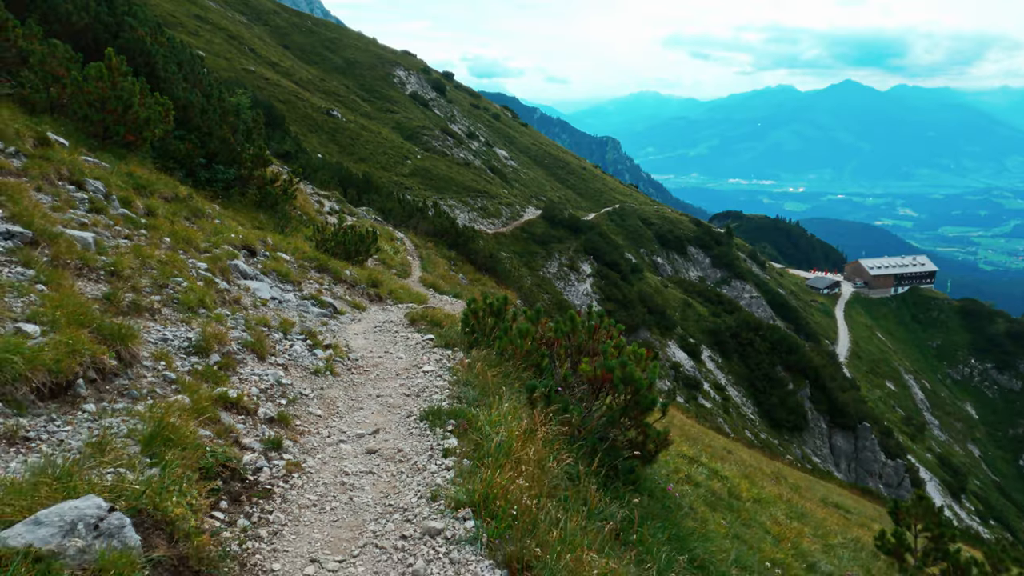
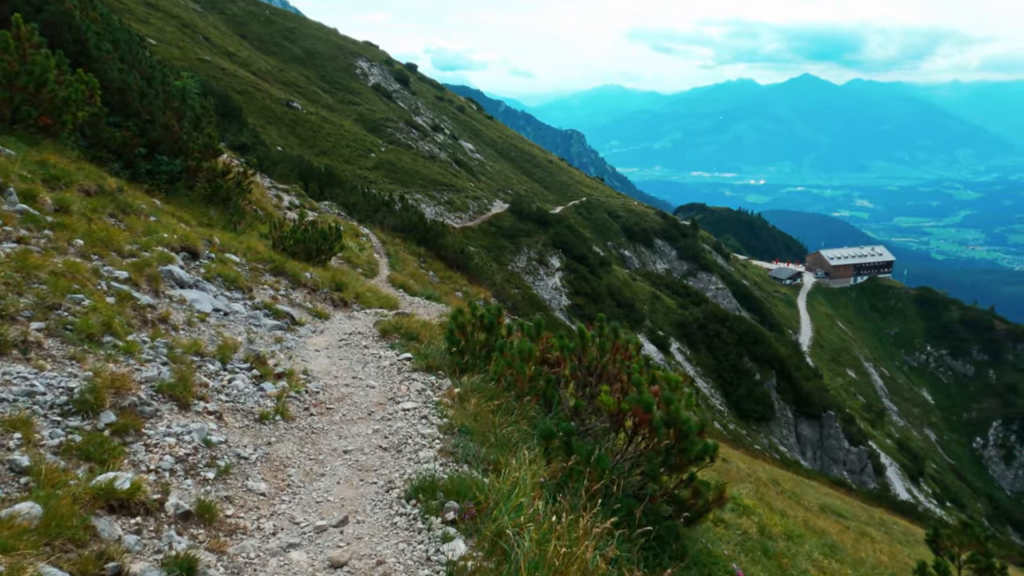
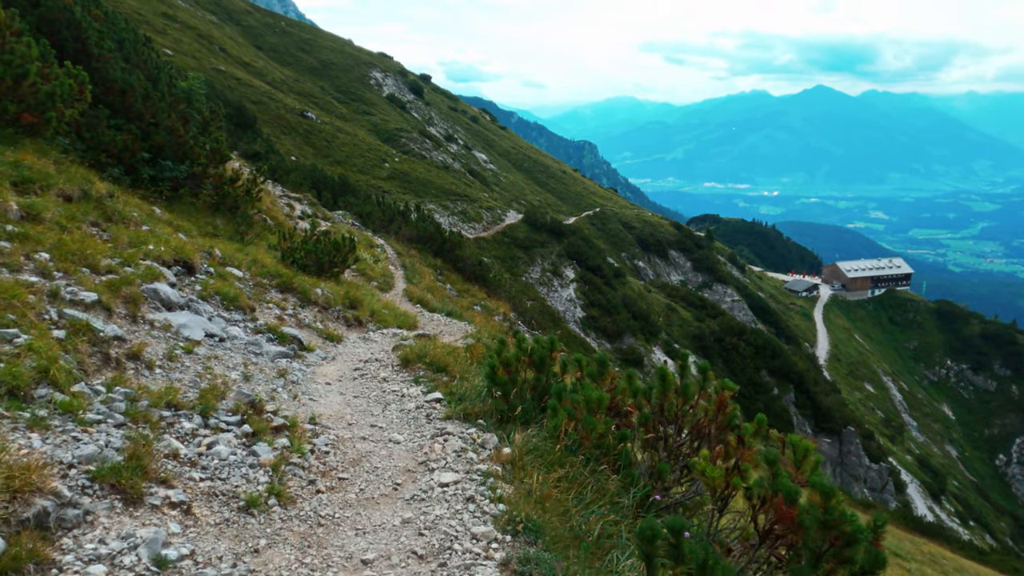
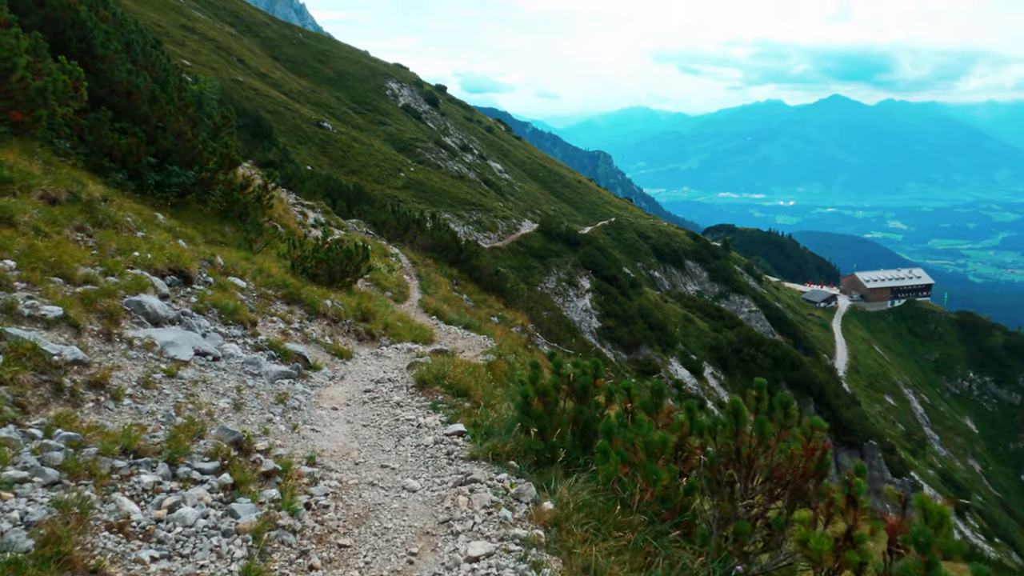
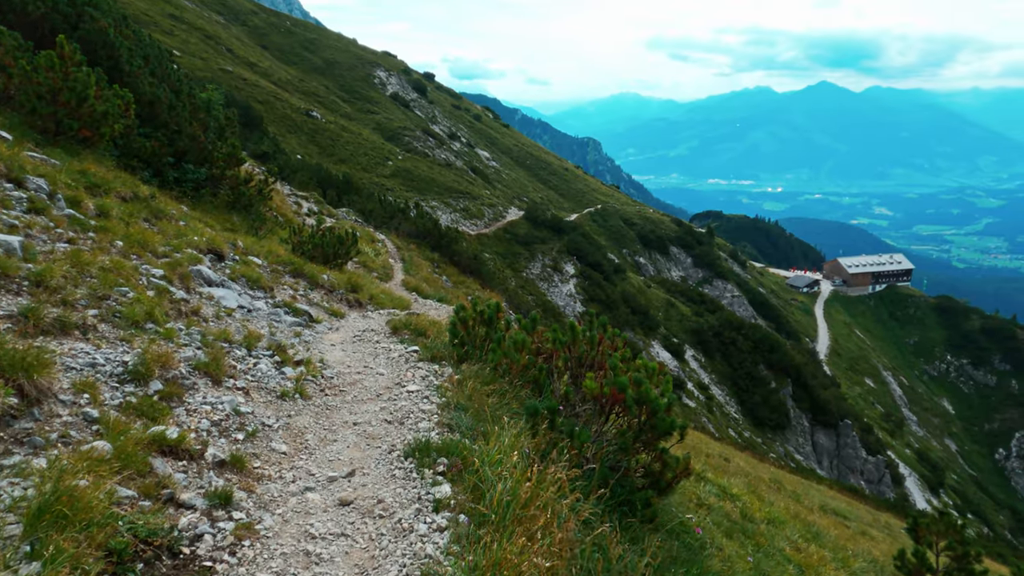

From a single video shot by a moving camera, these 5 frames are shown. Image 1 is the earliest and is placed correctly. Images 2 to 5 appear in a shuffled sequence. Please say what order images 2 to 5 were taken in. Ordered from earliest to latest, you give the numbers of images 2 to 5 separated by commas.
5, 2, 3, 4
